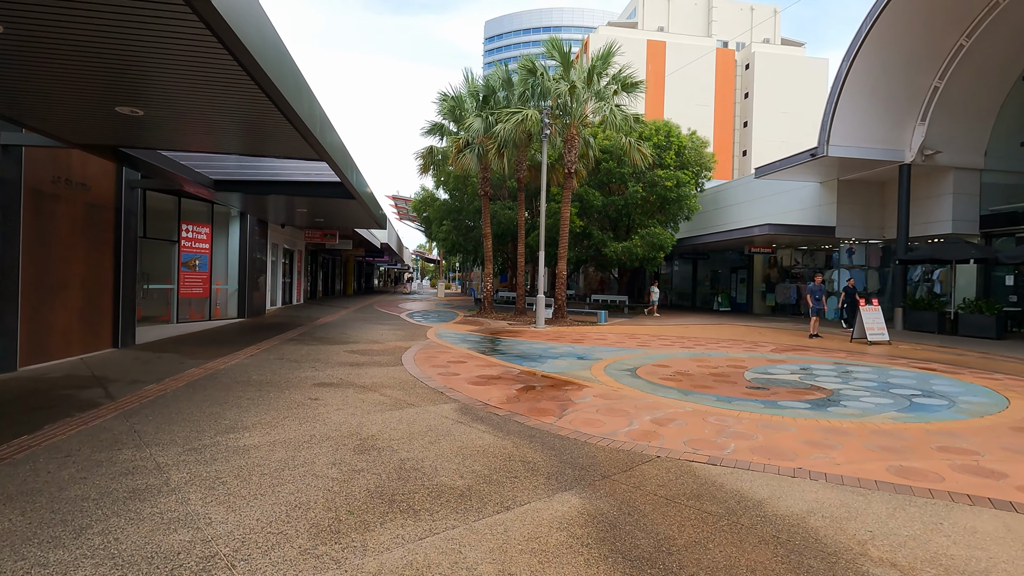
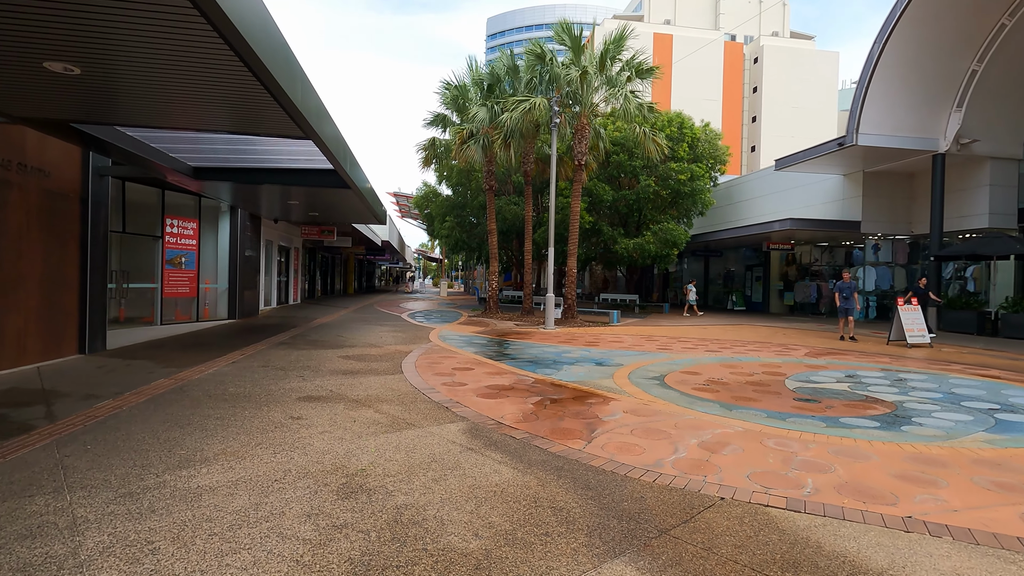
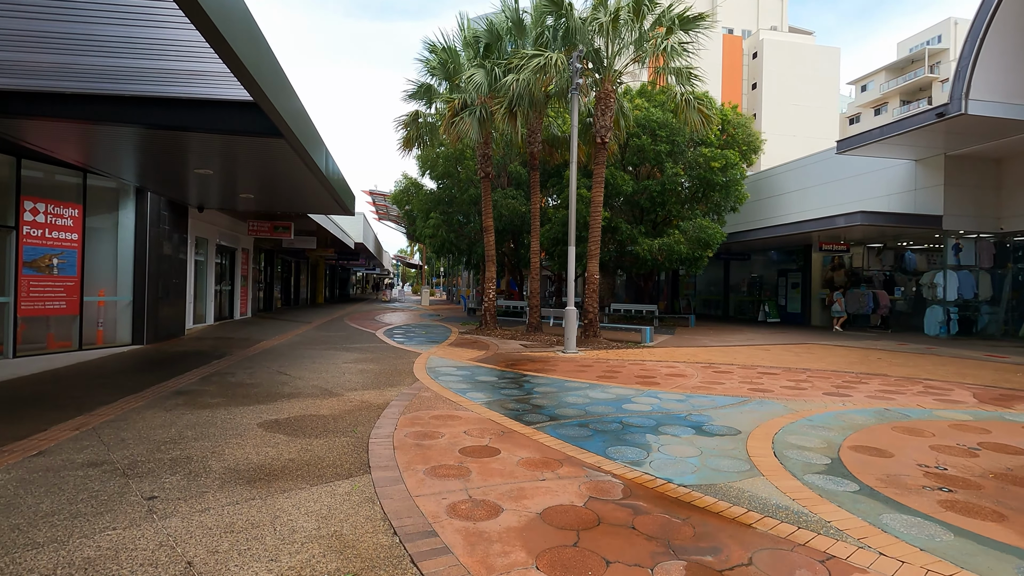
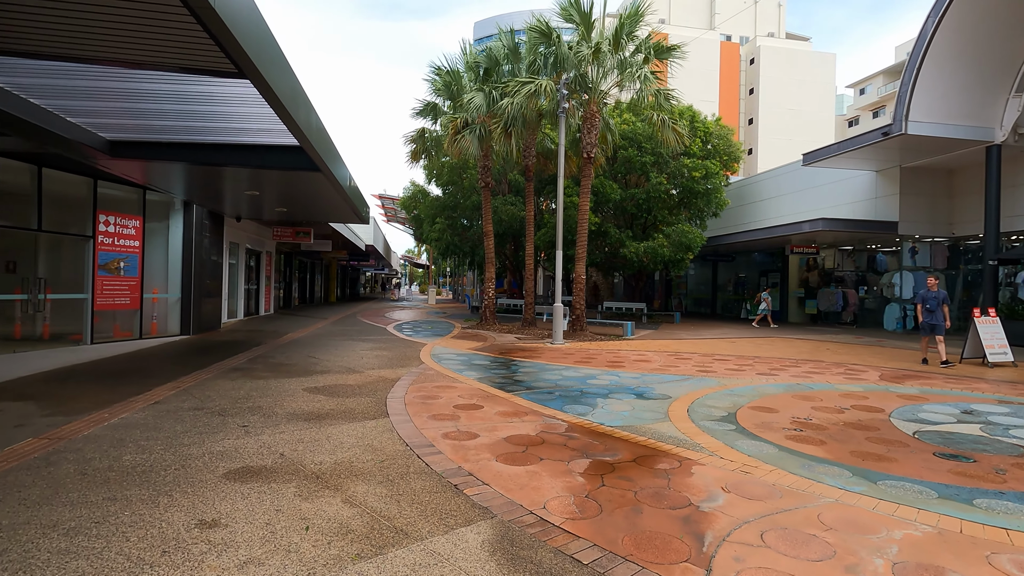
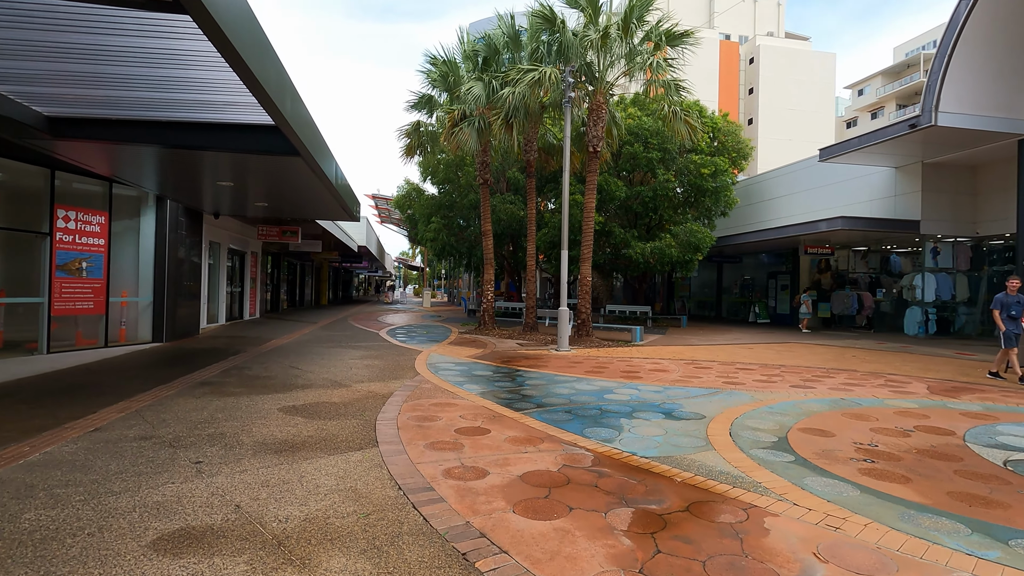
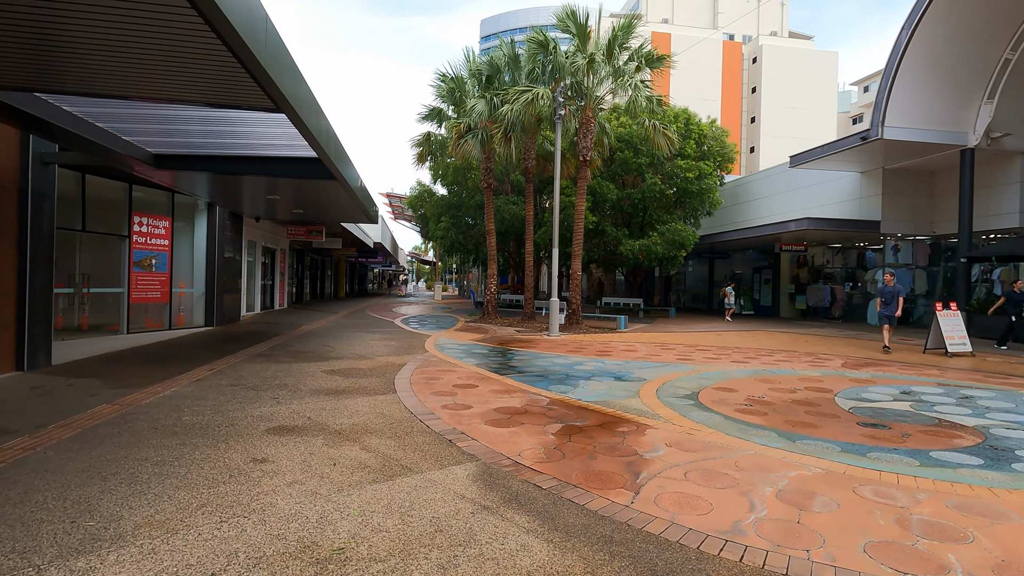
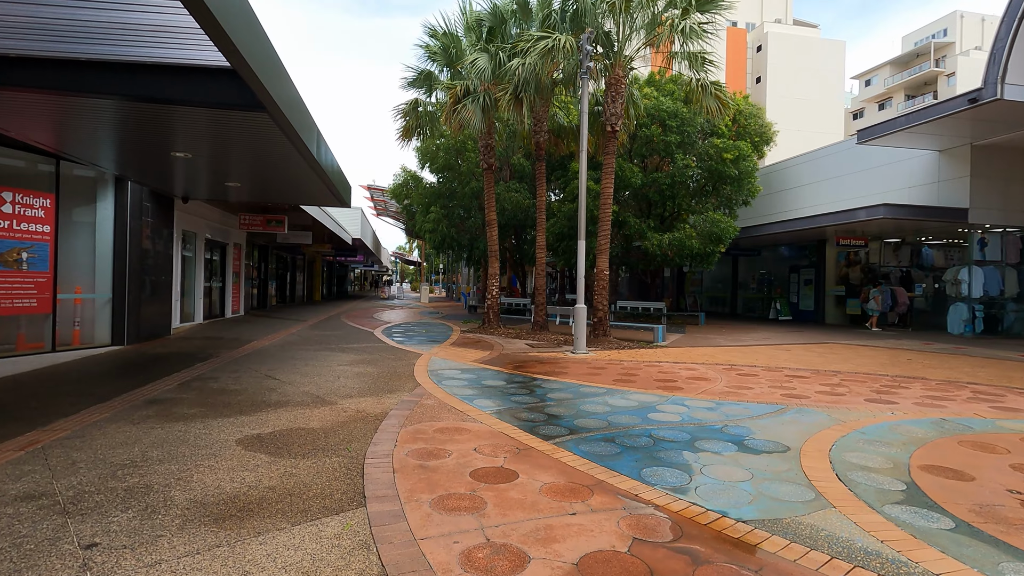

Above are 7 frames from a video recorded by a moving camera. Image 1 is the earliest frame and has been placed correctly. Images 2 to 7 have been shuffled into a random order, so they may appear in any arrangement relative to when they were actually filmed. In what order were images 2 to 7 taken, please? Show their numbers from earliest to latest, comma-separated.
2, 6, 4, 5, 3, 7
